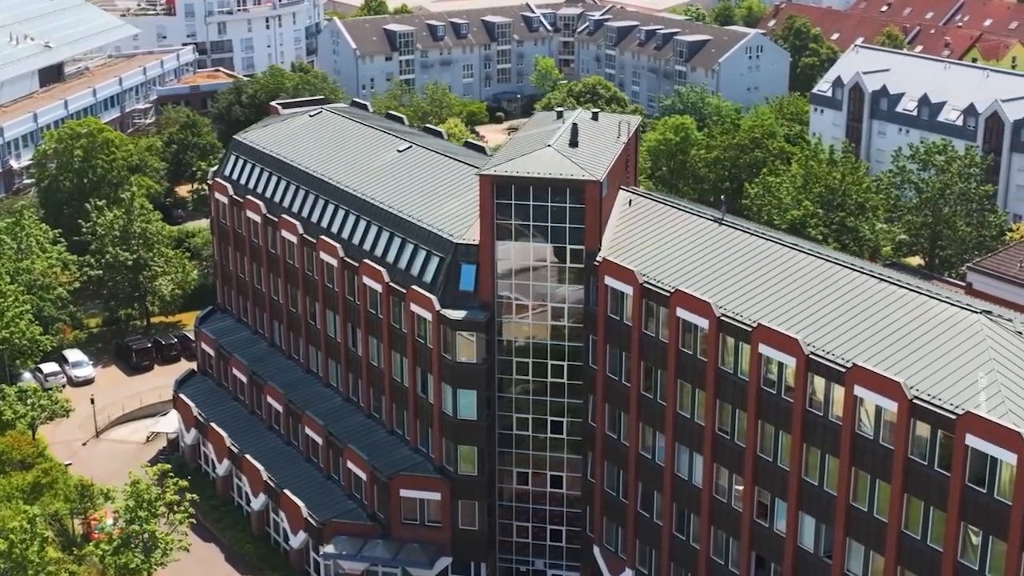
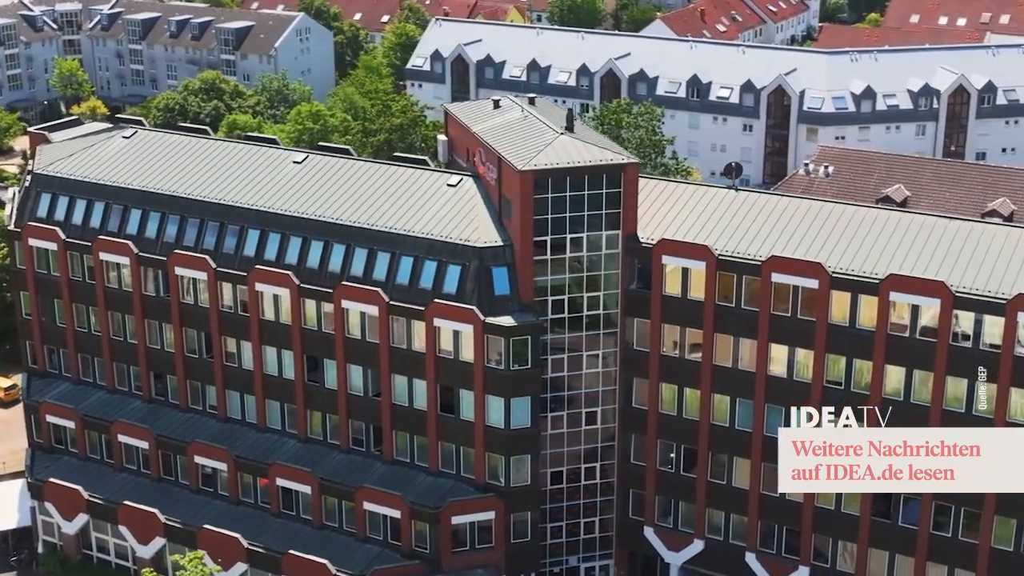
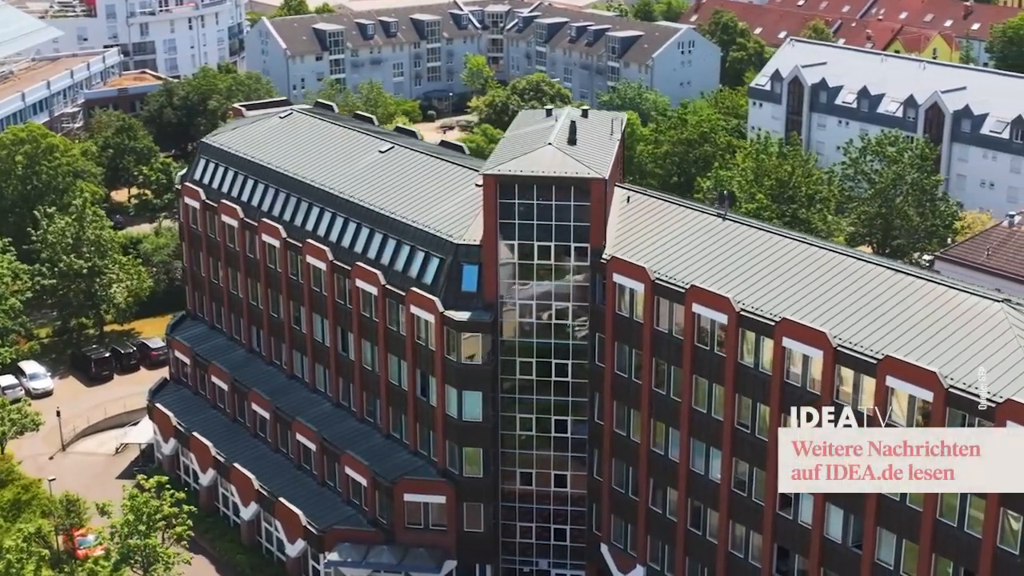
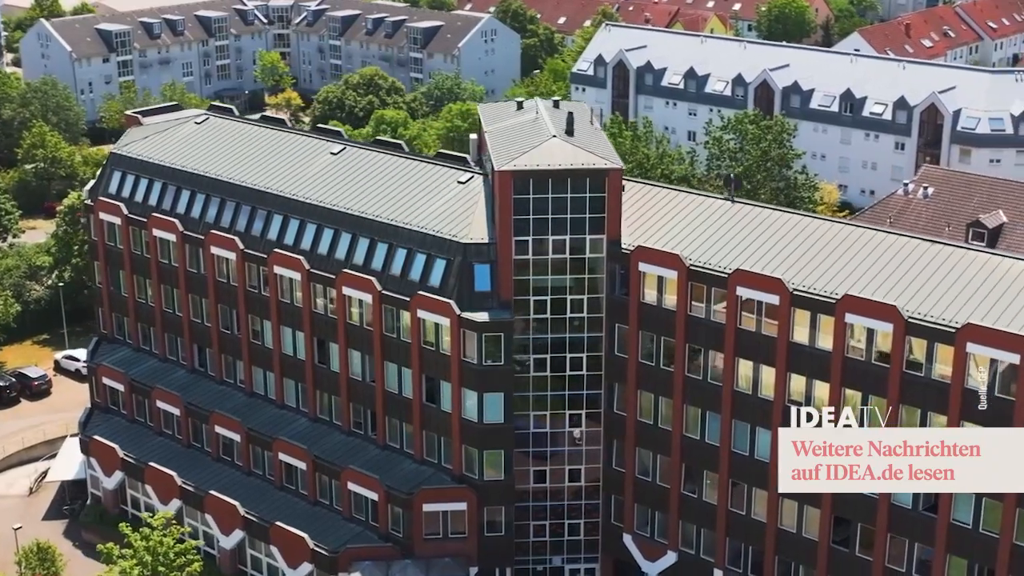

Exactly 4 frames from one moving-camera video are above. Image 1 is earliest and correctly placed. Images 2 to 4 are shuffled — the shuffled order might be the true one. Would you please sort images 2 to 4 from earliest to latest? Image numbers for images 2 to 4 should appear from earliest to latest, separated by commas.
3, 4, 2
